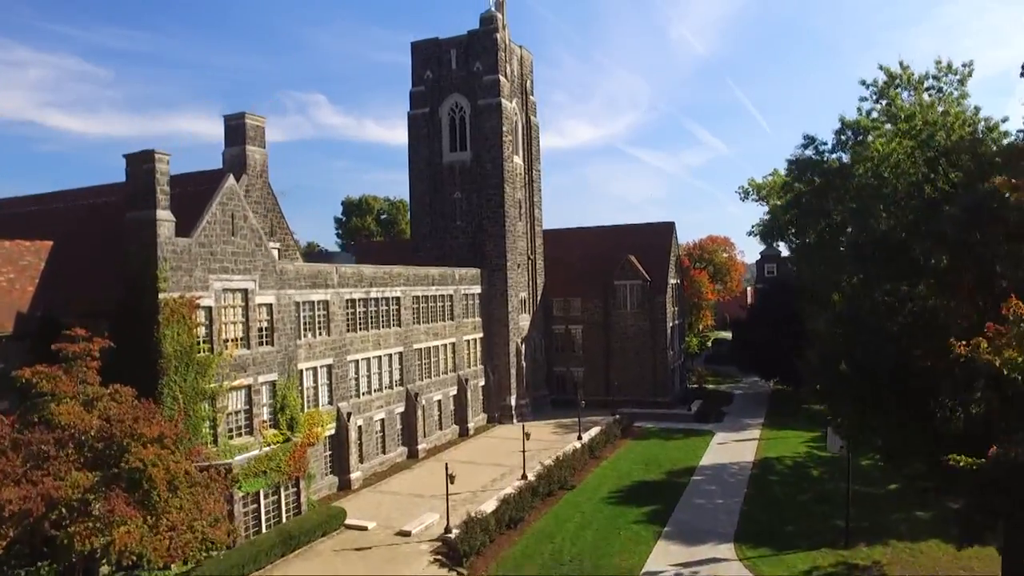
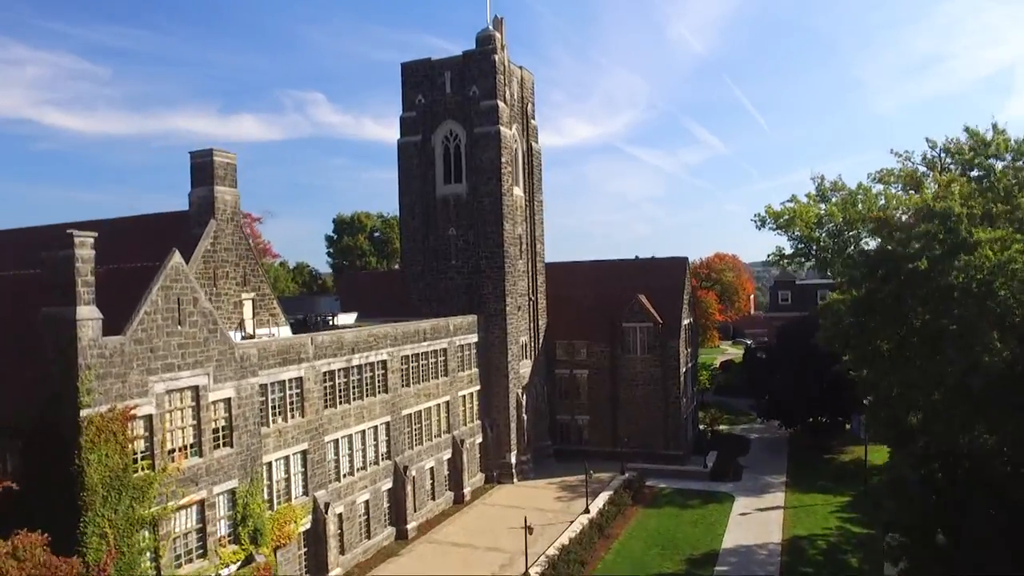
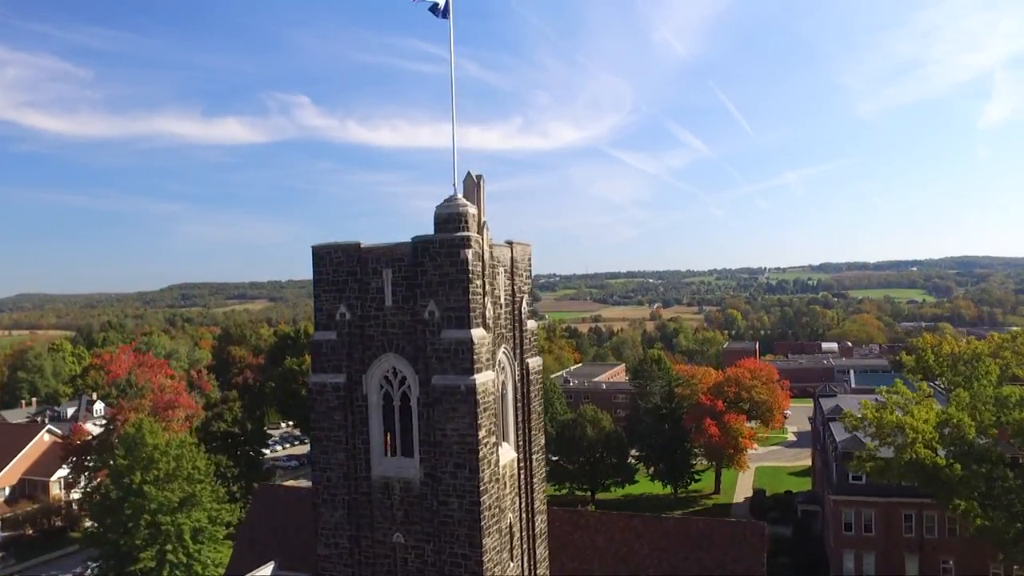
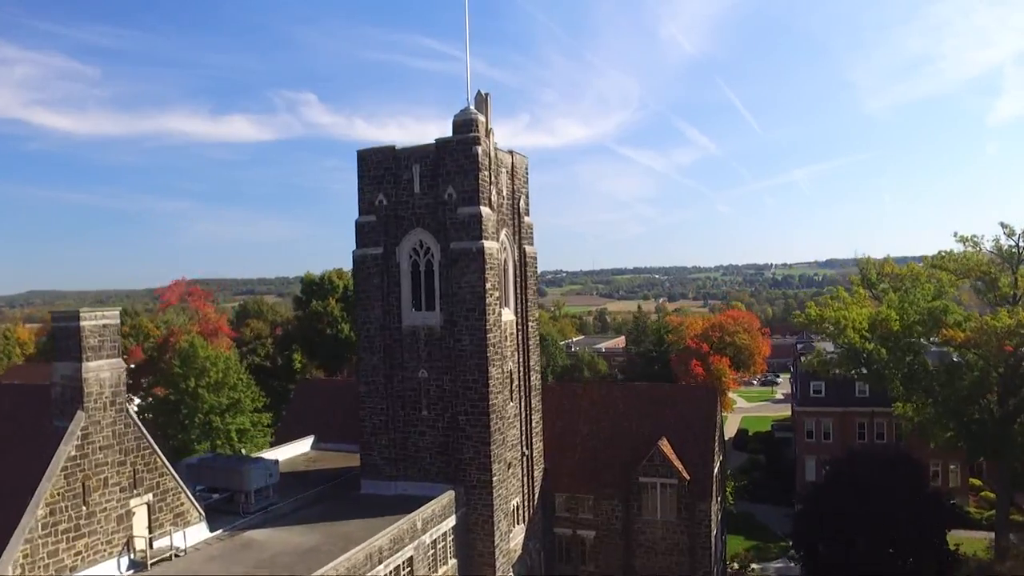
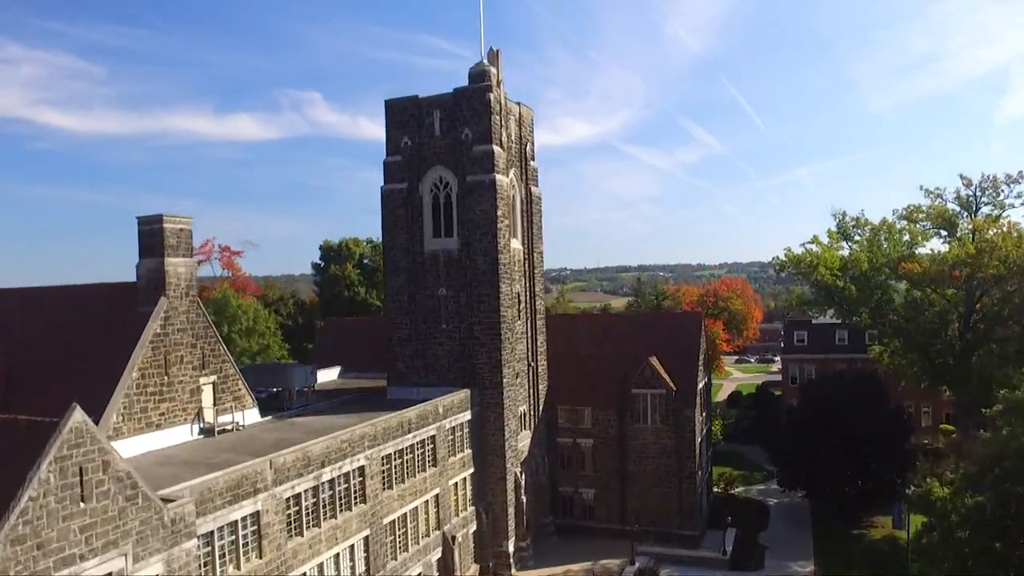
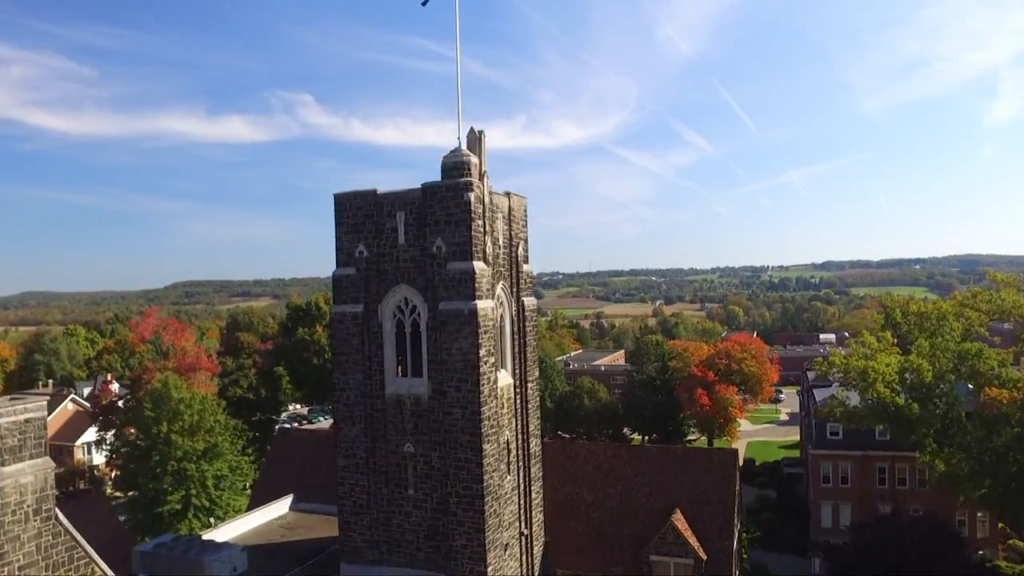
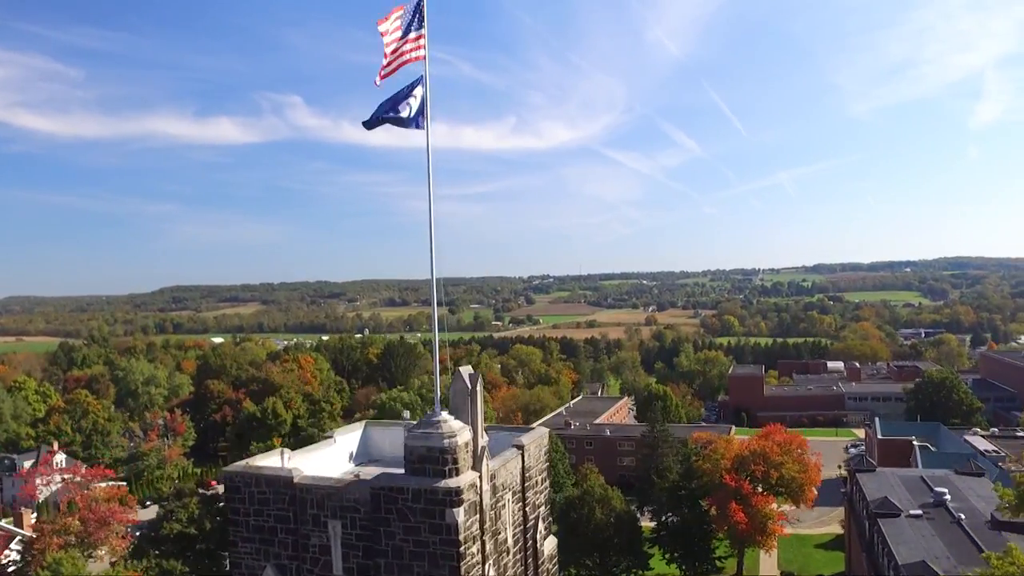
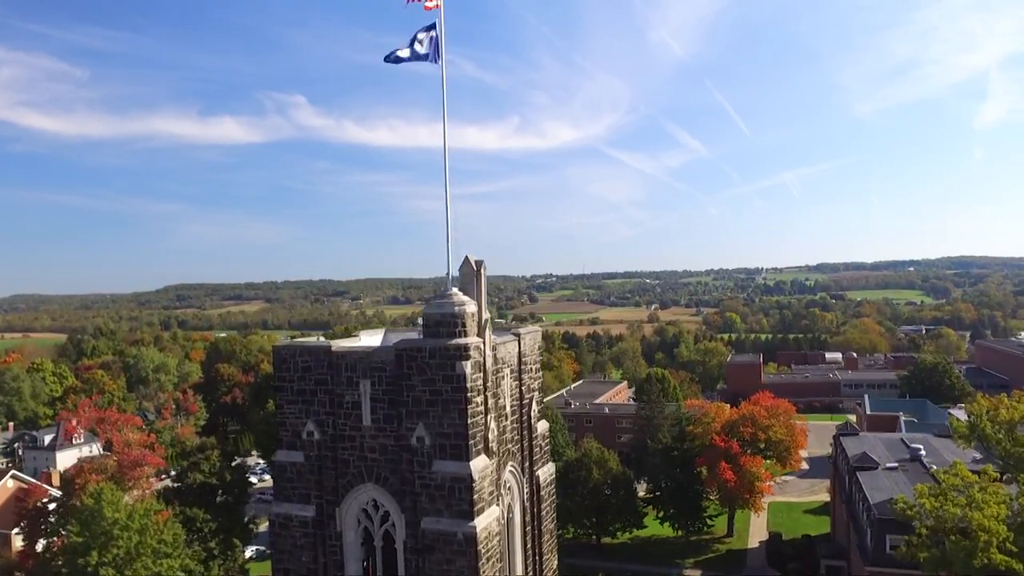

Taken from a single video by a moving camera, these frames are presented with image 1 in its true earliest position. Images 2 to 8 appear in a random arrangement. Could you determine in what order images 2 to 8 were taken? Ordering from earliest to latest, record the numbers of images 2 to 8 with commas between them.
2, 5, 4, 6, 3, 8, 7
